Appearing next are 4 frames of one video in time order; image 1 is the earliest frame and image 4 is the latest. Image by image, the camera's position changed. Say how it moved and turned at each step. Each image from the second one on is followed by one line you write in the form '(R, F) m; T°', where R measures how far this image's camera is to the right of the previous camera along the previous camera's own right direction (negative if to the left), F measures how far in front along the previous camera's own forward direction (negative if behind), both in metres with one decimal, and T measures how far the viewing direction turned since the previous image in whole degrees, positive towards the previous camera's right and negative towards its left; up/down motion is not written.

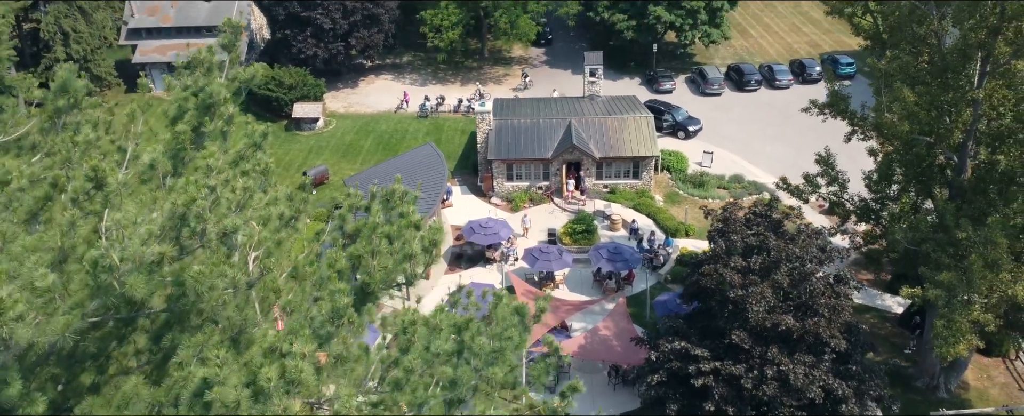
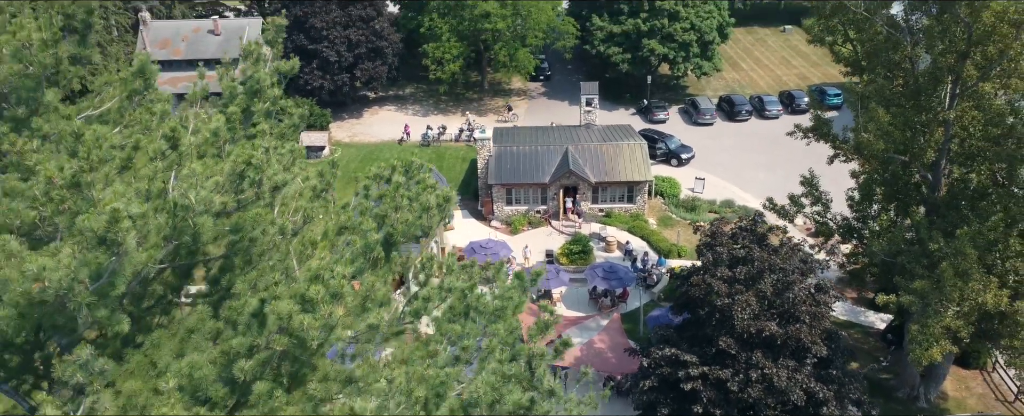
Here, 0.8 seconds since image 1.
(0.0, -1.0) m; 0°
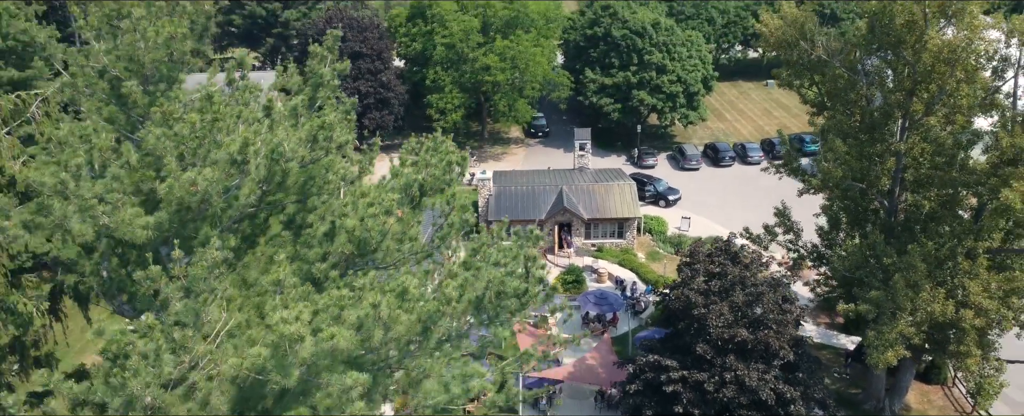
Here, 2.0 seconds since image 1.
(0.0, -2.0) m; 0°
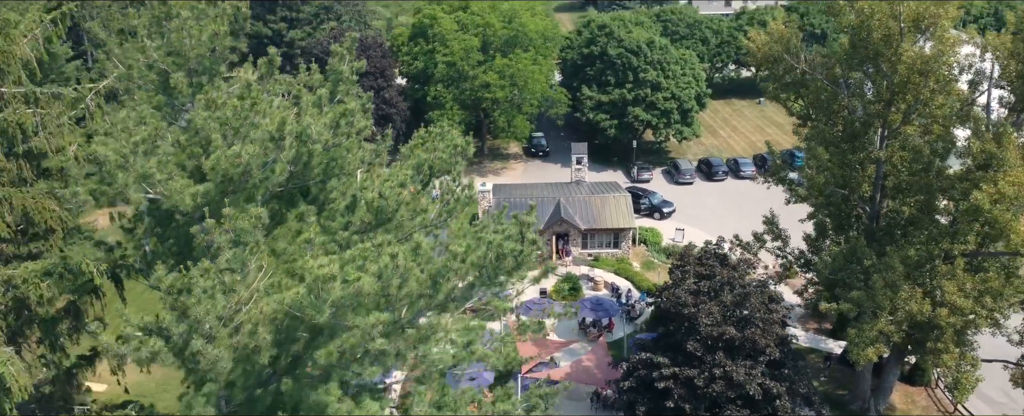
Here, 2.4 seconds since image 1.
(0.0, -1.0) m; 0°
